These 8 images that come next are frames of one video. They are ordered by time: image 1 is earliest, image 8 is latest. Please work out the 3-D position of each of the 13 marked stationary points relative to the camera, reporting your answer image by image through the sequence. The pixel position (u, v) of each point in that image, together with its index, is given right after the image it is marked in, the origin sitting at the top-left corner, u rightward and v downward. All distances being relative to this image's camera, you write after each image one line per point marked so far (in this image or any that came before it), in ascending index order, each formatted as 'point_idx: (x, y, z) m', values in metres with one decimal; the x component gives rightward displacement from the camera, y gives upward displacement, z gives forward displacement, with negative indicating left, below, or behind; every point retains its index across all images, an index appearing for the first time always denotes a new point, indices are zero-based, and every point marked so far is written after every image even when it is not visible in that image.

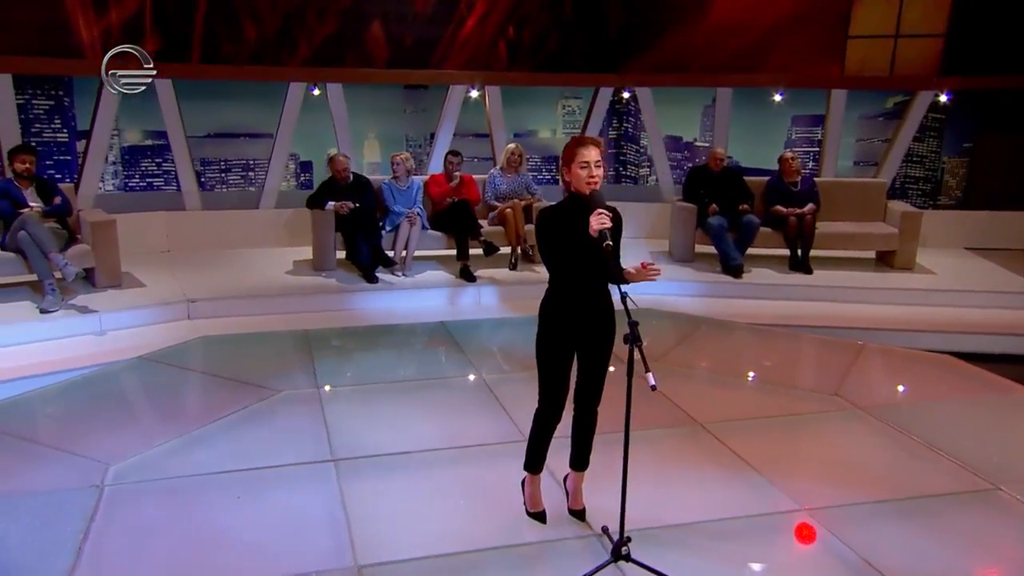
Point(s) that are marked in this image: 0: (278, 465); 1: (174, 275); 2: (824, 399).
0: (-0.8, -0.6, +3.0) m
1: (-1.9, +0.1, +5.0) m
2: (+1.4, -0.5, +4.0) m
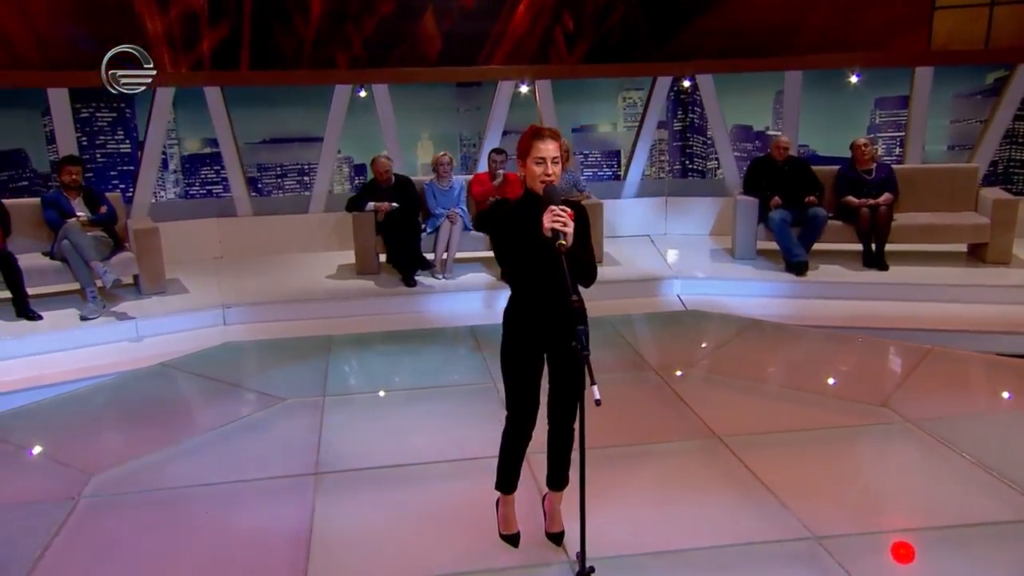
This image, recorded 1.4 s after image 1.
0: (-0.9, -0.6, +3.0) m
1: (-1.6, 0.0, +5.1) m
2: (+1.4, -0.5, +3.7) m
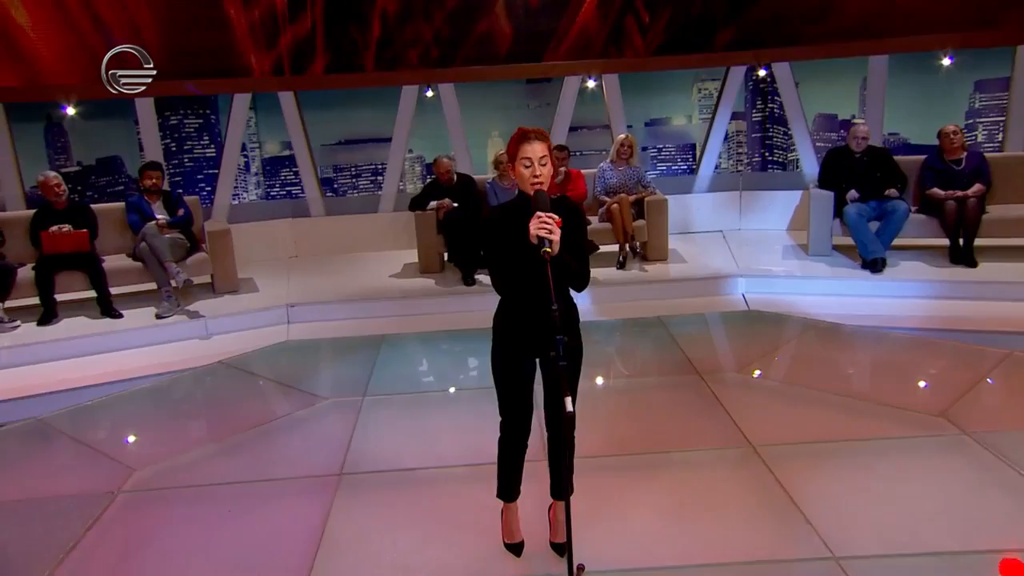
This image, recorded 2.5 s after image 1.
0: (-0.8, -0.7, +3.1) m
1: (-1.3, +0.1, +5.2) m
2: (+1.5, -0.5, +3.4) m
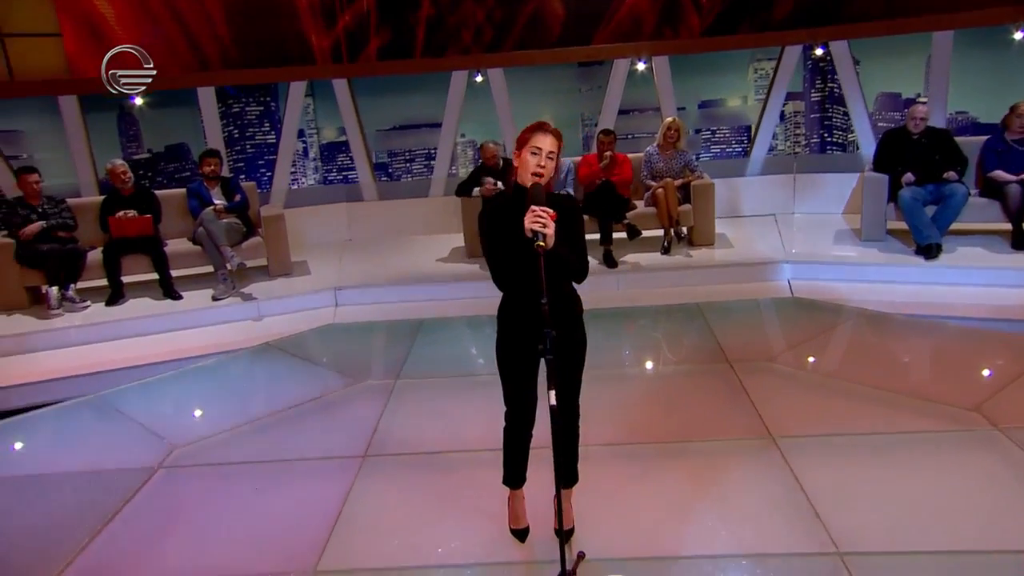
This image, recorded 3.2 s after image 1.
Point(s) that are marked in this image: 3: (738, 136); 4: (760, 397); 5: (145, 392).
0: (-0.7, -0.6, +3.3) m
1: (-1.0, +0.2, +5.4) m
2: (+1.6, -0.5, +3.3) m
3: (+1.4, +1.0, +5.8) m
4: (+1.0, -0.4, +3.7) m
5: (-1.6, -0.5, +4.0) m
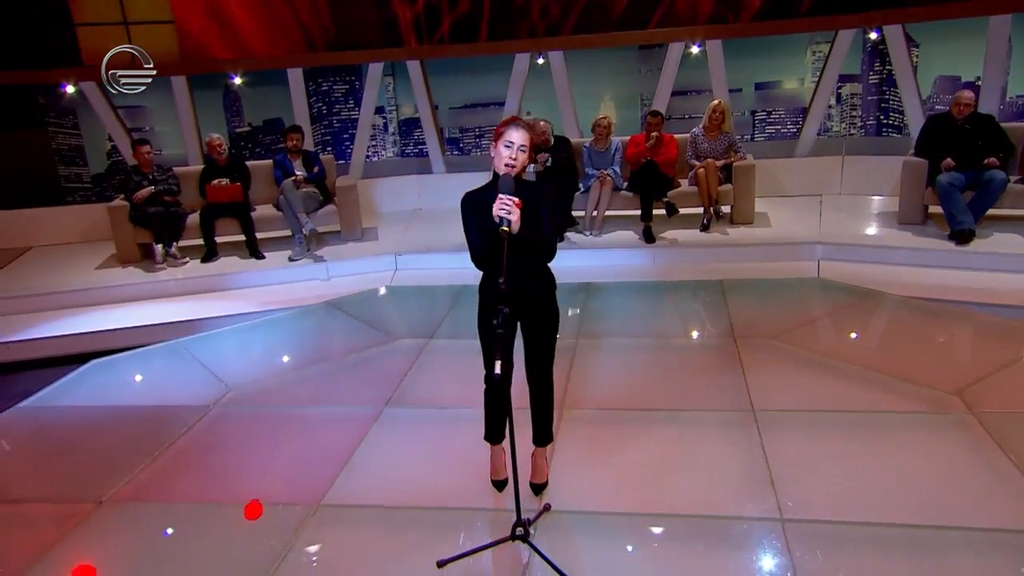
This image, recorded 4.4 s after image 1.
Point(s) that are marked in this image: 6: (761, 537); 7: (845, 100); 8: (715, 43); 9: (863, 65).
0: (-0.7, -0.5, +3.8) m
1: (-0.7, +0.4, +5.9) m
2: (+1.6, -0.4, +3.5) m
3: (+1.9, +1.1, +6.0) m
4: (+1.0, -0.3, +4.0) m
5: (-1.5, -0.3, +4.6) m
6: (+0.8, -0.8, +2.8) m
7: (+2.1, +1.2, +5.8) m
8: (+1.3, +1.6, +5.7) m
9: (+2.2, +1.4, +5.7) m
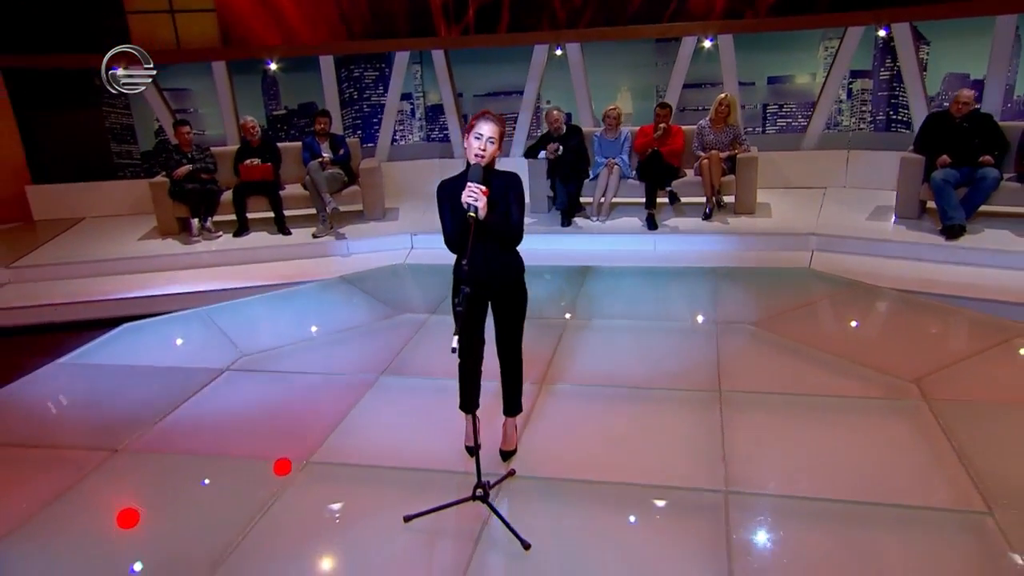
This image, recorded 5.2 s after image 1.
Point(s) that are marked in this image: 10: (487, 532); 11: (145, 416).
0: (-0.8, -0.4, +4.1) m
1: (-0.6, +0.5, +6.2) m
2: (+1.6, -0.4, +3.7) m
3: (+2.0, +1.2, +6.1) m
4: (+1.0, -0.3, +4.2) m
5: (-1.5, -0.1, +5.0) m
6: (+0.6, -0.7, +3.1) m
7: (+2.2, +1.3, +5.9) m
8: (+1.4, +1.6, +5.9) m
9: (+2.3, +1.4, +5.8) m
10: (-0.1, -0.8, +2.9) m
11: (-1.5, -0.5, +3.8) m
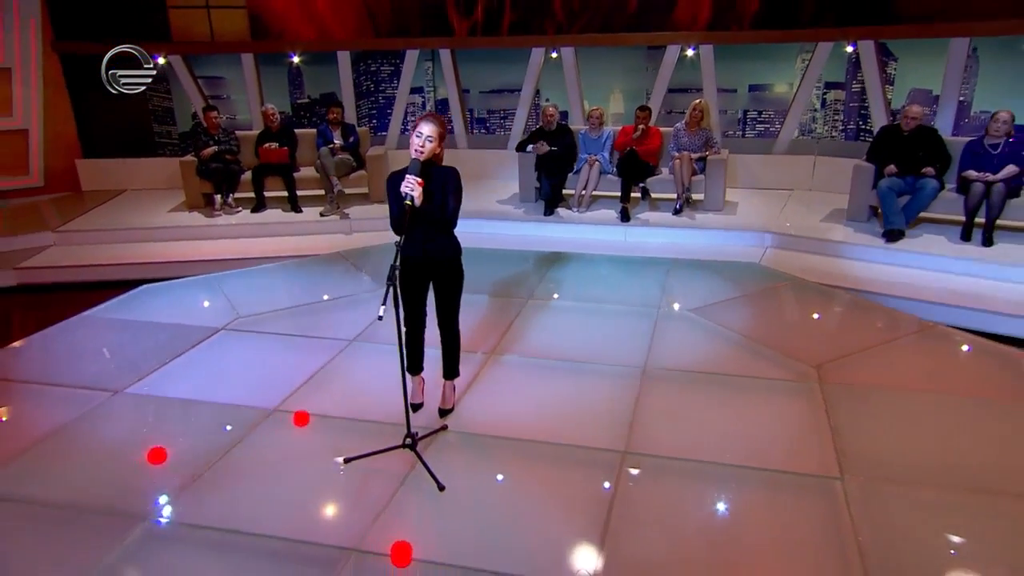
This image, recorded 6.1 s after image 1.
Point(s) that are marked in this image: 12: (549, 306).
0: (-1.0, -0.2, +4.8) m
1: (-0.6, +0.7, +6.8) m
2: (+1.3, -0.4, +4.2) m
3: (+2.0, +1.2, +6.5) m
4: (+0.8, -0.2, +4.7) m
5: (-1.6, +0.1, +5.6) m
6: (+0.3, -0.7, +3.6) m
7: (+2.2, +1.3, +6.3) m
8: (+1.4, +1.7, +6.3) m
9: (+2.3, +1.5, +6.2) m
10: (-0.4, -0.7, +3.5) m
11: (-1.8, -0.3, +4.4) m
12: (+0.2, -0.1, +5.1) m
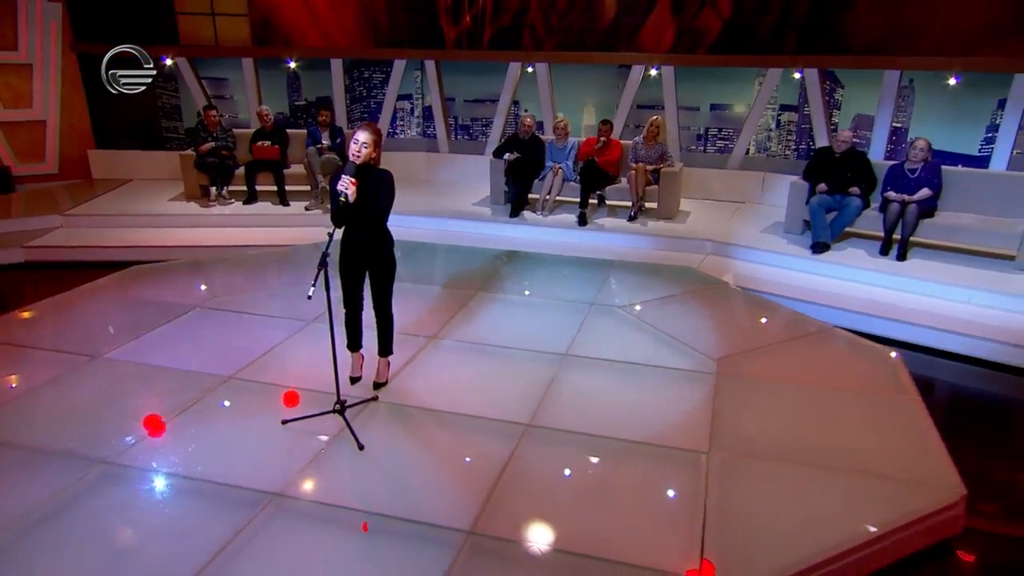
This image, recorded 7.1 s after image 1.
0: (-1.3, -0.2, +5.3) m
1: (-0.8, +0.7, +7.3) m
2: (+1.0, -0.4, +4.6) m
3: (+1.8, +1.2, +6.9) m
4: (+0.5, -0.2, +5.2) m
5: (-1.9, +0.2, +6.2) m
6: (-0.1, -0.6, +4.1) m
7: (+2.0, +1.2, +6.7) m
8: (+1.2, +1.7, +6.8) m
9: (+2.1, +1.4, +6.6) m
10: (-0.8, -0.6, +4.0) m
11: (-2.1, -0.2, +5.0) m
12: (-0.1, -0.1, +5.6) m
